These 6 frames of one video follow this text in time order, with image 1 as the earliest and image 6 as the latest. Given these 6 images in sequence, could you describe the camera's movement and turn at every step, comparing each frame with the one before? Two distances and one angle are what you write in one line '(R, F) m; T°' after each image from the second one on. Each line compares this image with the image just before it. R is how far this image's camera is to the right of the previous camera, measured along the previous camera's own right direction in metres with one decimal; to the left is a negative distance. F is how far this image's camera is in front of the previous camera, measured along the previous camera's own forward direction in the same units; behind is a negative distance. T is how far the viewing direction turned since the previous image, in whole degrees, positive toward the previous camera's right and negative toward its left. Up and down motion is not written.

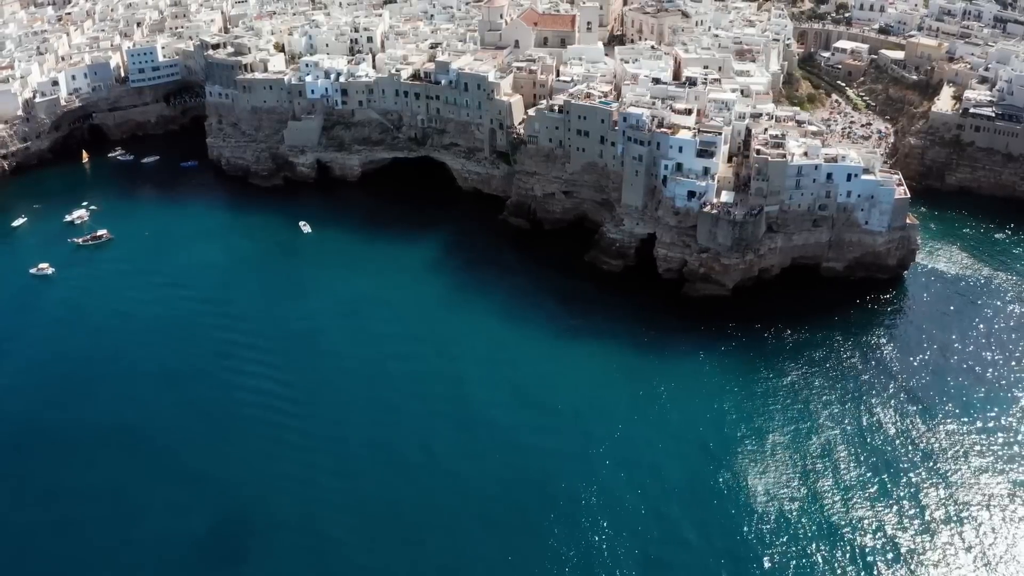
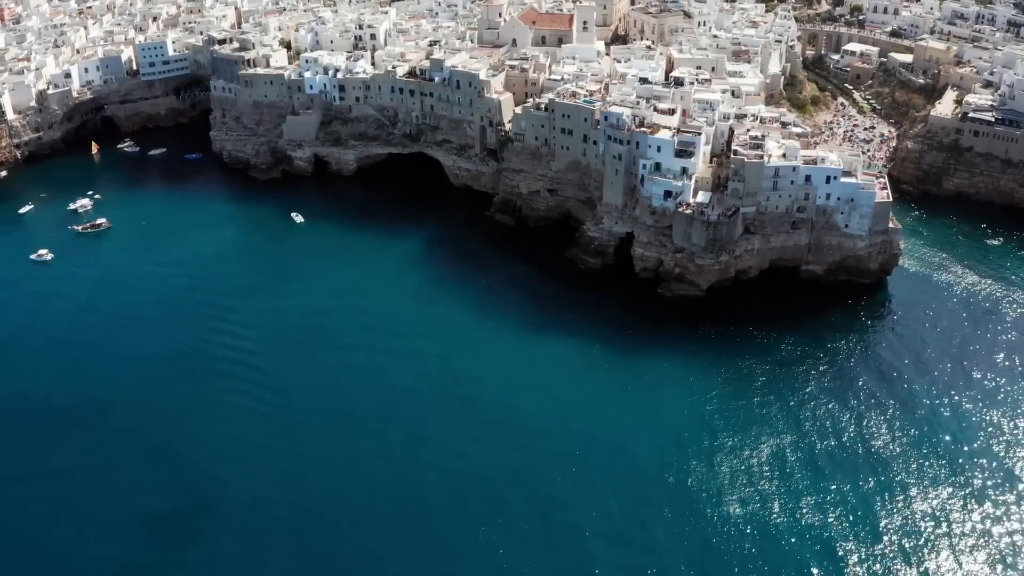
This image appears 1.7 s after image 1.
(+4.1, -0.5) m; -2°
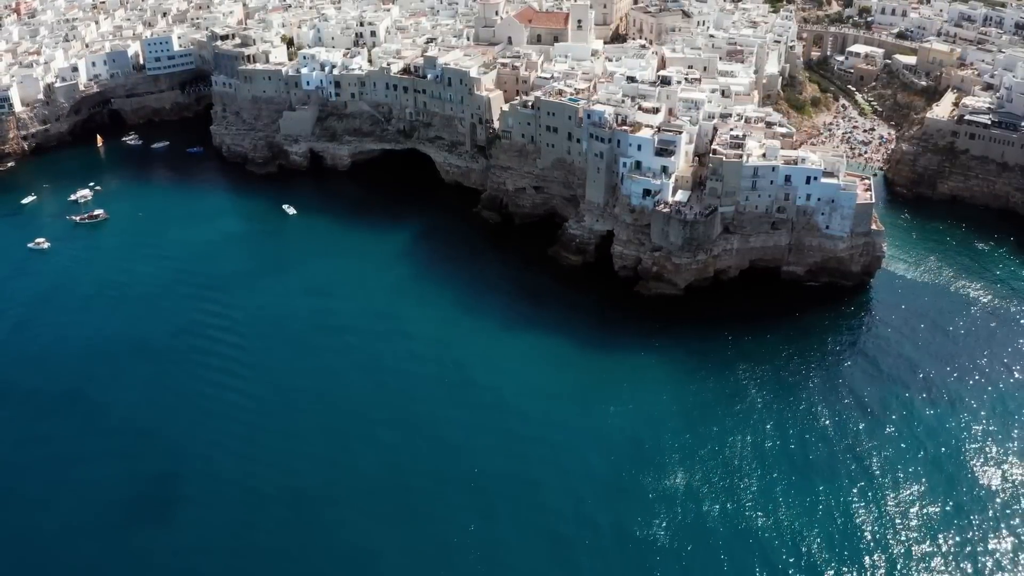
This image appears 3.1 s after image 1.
(+3.4, -0.4) m; -2°
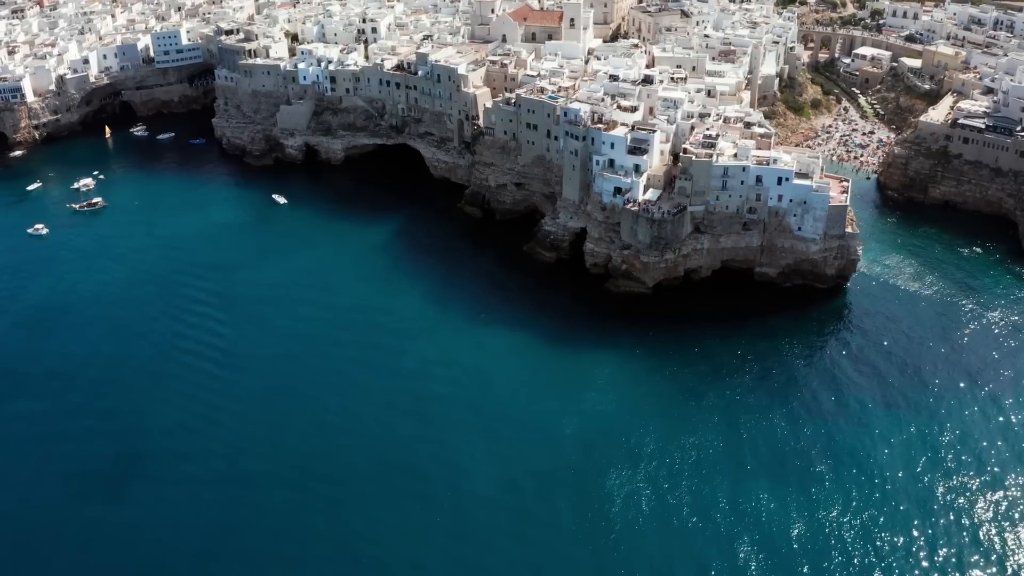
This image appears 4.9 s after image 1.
(+4.7, -0.5) m; -3°
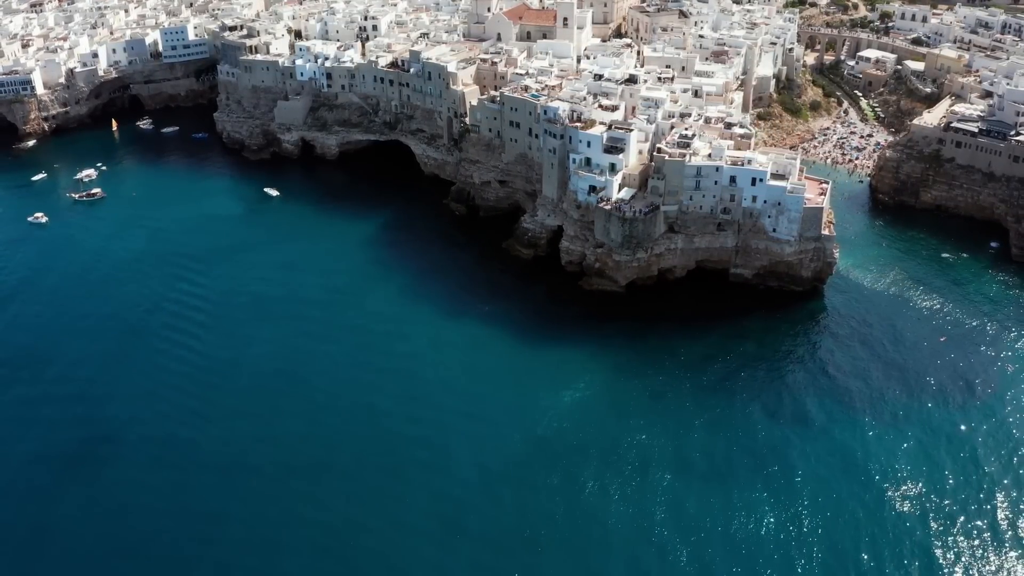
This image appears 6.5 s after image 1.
(+4.0, -0.4) m; -2°
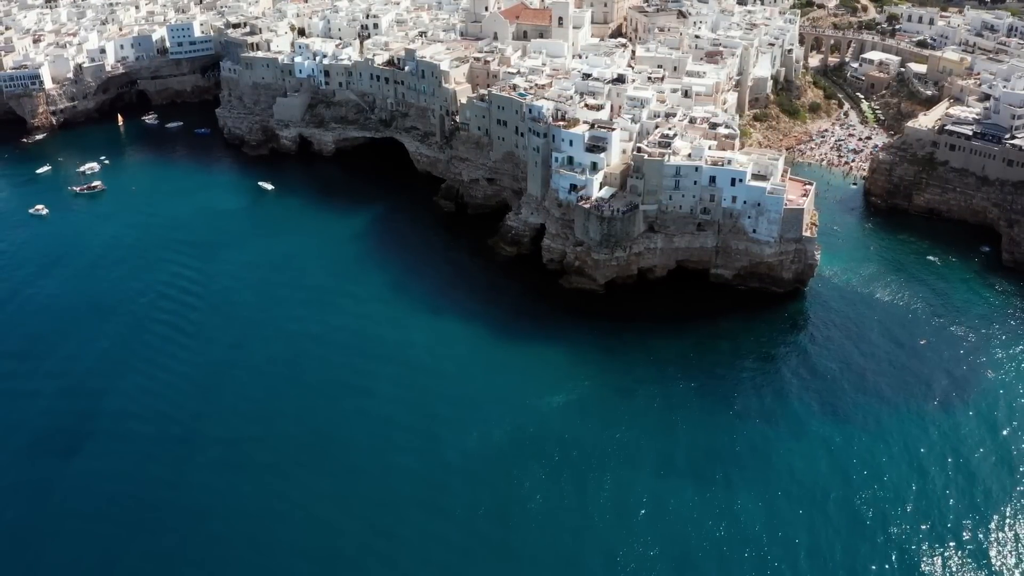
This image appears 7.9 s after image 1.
(+3.1, -0.3) m; -2°
